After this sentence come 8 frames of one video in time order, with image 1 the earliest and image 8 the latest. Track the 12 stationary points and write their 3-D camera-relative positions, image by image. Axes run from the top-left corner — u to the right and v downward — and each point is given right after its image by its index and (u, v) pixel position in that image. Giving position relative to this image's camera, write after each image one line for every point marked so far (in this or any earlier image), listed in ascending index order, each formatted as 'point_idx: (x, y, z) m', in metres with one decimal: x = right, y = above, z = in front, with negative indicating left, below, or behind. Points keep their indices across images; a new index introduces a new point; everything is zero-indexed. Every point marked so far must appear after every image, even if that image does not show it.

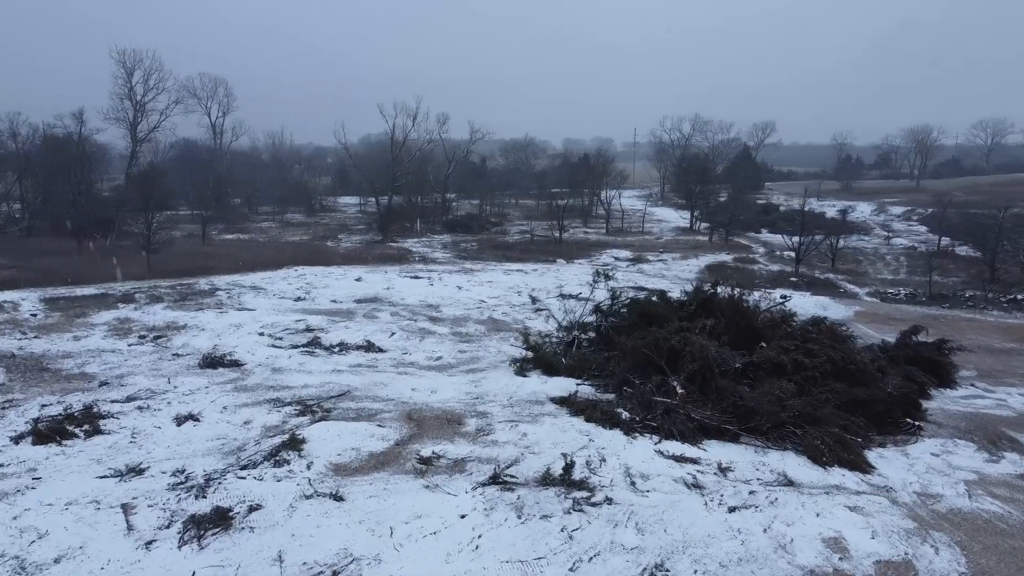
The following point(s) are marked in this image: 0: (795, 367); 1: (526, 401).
0: (+4.1, -1.2, +11.5) m
1: (+0.2, -1.6, +11.5) m
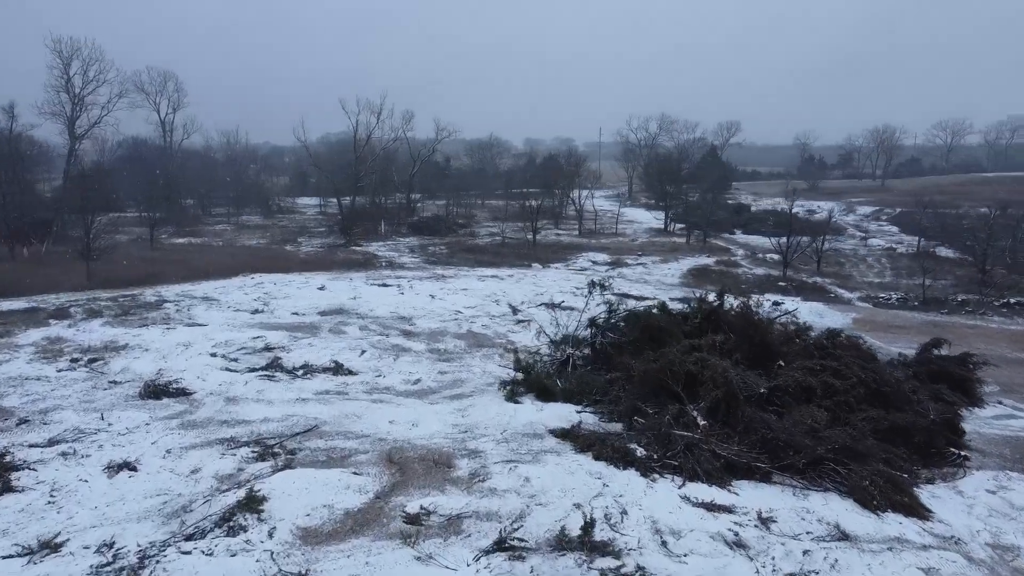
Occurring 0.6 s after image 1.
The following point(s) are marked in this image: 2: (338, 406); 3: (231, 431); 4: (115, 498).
0: (+4.0, -1.4, +10.2) m
1: (+0.1, -1.8, +10.0) m
2: (-2.4, -1.6, +10.8) m
3: (-3.5, -1.8, +9.9) m
4: (-3.9, -2.0, +7.7) m
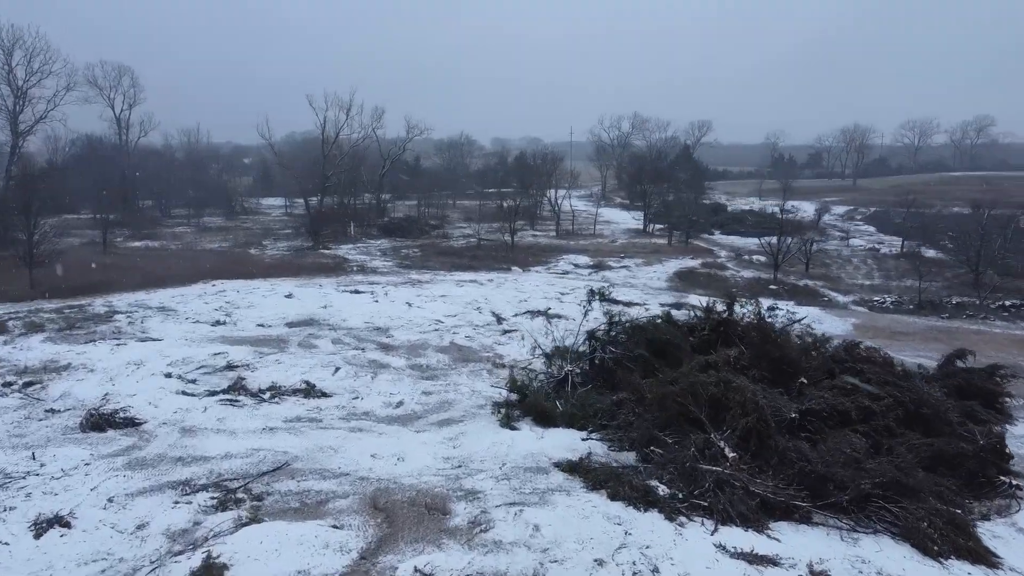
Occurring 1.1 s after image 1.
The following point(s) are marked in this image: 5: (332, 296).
0: (+4.0, -1.5, +9.2) m
1: (+0.1, -2.0, +8.8) m
2: (-2.4, -1.8, +9.5) m
3: (-3.5, -2.0, +8.5) m
4: (-3.8, -2.2, +6.3) m
5: (-4.4, -0.2, +19.2) m
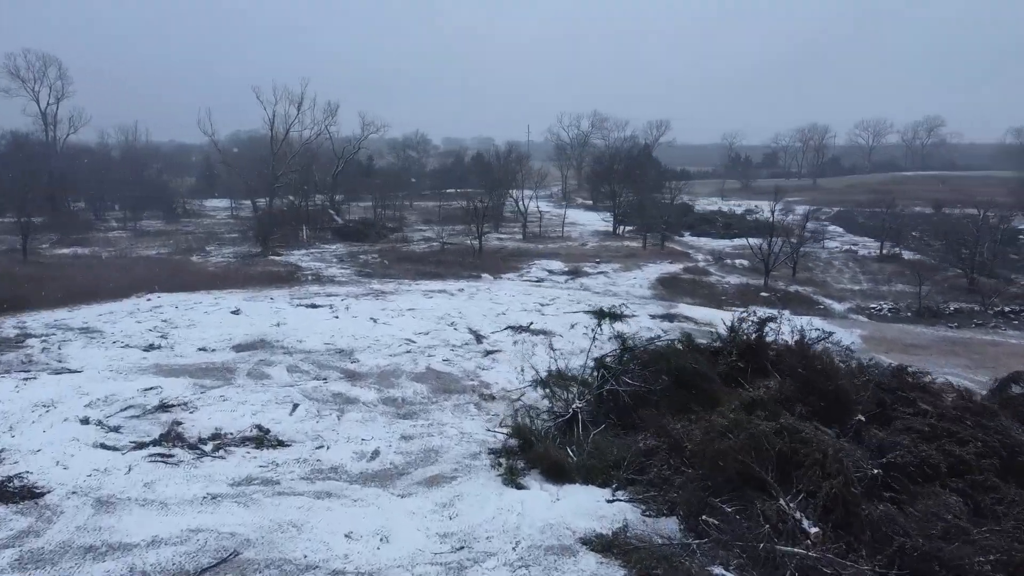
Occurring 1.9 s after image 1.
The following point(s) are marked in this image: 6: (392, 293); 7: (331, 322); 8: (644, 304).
0: (+4.1, -1.7, +7.5) m
1: (+0.3, -2.3, +6.8) m
2: (-2.3, -2.1, +7.4) m
3: (-3.3, -2.3, +6.4) m
4: (-3.5, -2.5, +4.2) m
5: (-4.9, -0.5, +17.0) m
6: (-3.0, -0.1, +19.7) m
7: (-3.7, -0.7, +16.2) m
8: (+3.3, -0.4, +19.8) m
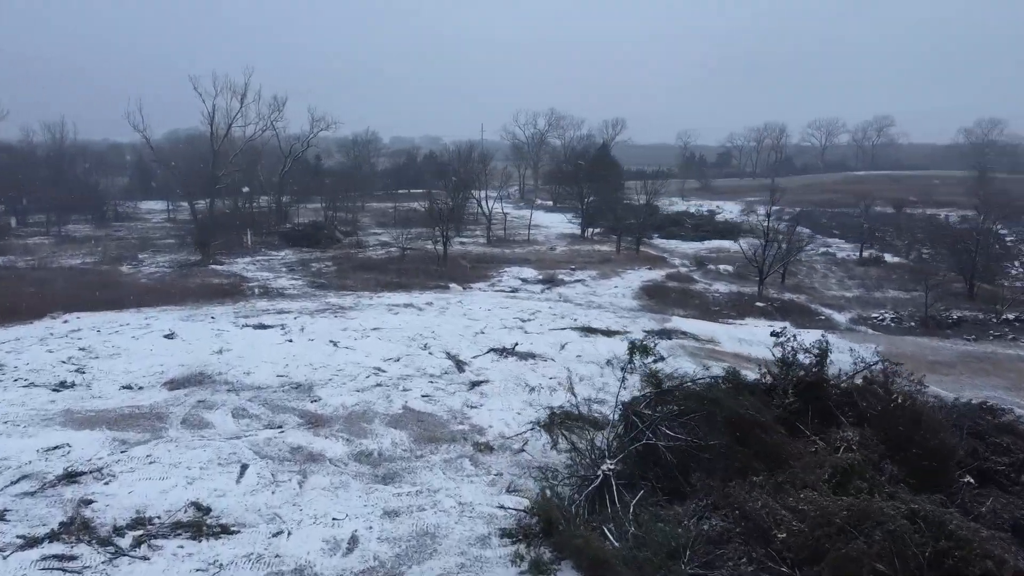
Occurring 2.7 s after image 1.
0: (+4.4, -2.0, +5.7) m
1: (+0.6, -2.5, +4.8) m
2: (-2.0, -2.4, +5.2) m
3: (-3.0, -2.6, +4.1) m
4: (-3.0, -2.8, +1.9) m
5: (-5.2, -0.8, +14.6) m
6: (-3.5, -0.5, +17.4) m
7: (-4.0, -1.0, +13.8) m
8: (+2.7, -0.6, +18.0) m
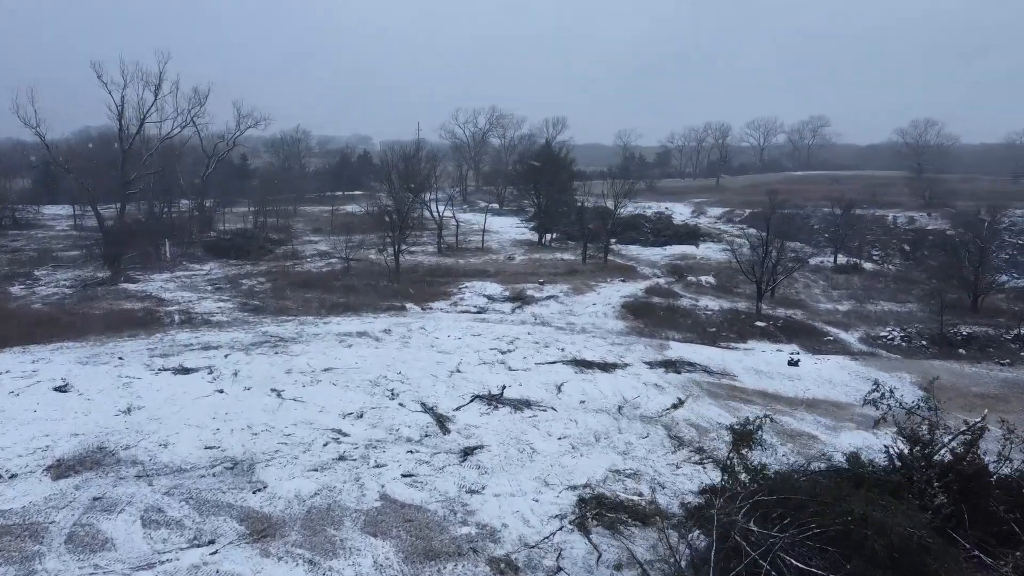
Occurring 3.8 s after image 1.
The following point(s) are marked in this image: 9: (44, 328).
0: (+5.0, -2.4, +3.5) m
1: (+1.3, -3.0, +2.3) m
2: (-1.4, -2.9, +2.5) m
3: (-2.2, -3.1, +1.3) m
4: (-2.0, -3.4, -0.9) m
5: (-5.4, -1.4, +11.6) m
6: (-4.0, -1.0, +14.5) m
7: (-4.1, -1.5, +10.9) m
8: (+2.2, -1.1, +15.6) m
9: (-8.8, -0.8, +14.9) m
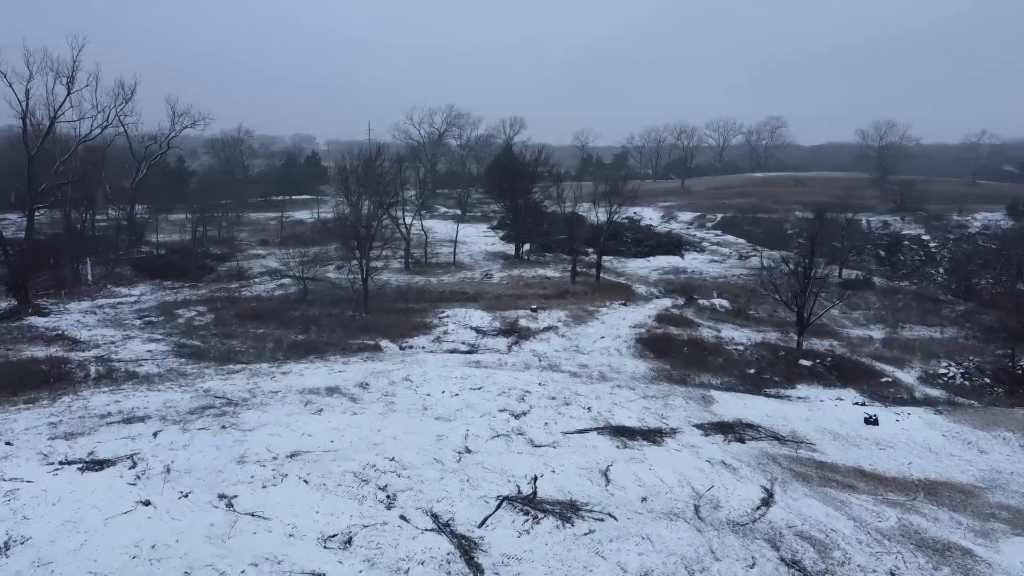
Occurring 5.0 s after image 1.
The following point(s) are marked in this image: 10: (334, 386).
0: (+5.9, -3.0, +0.9) m
1: (+2.3, -3.6, -0.6) m
2: (-0.3, -3.6, -0.6) m
3: (-1.1, -3.8, -1.8) m
4: (-0.8, -4.0, -4.0) m
5: (-5.0, -2.1, +8.2) m
6: (-3.7, -1.7, +11.2) m
7: (-3.7, -2.2, +7.7) m
8: (+2.3, -1.7, +12.7) m
9: (-8.6, -1.5, +11.3) m
10: (-2.8, -1.5, +12.4) m
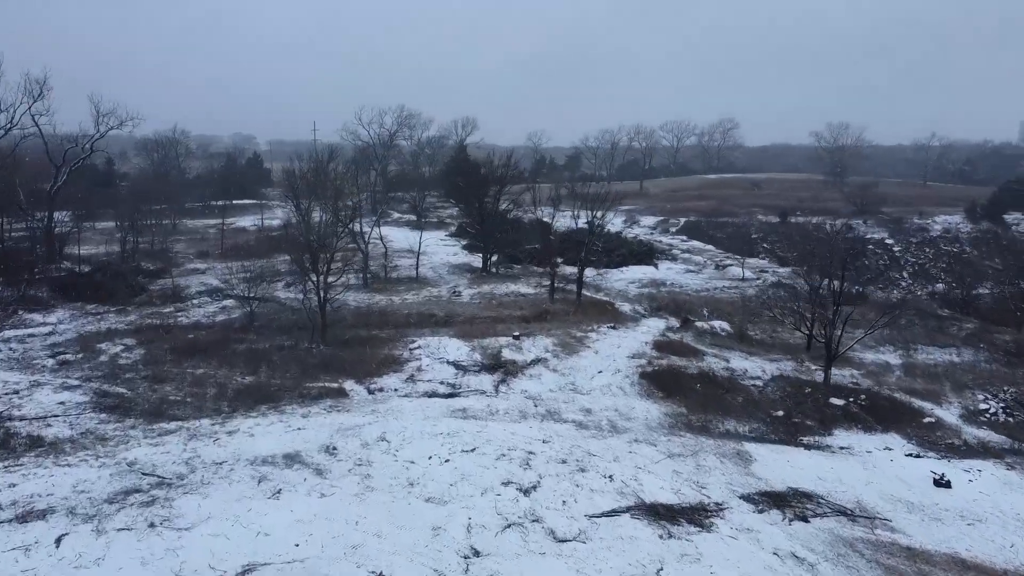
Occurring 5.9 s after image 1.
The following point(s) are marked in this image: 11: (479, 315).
0: (+6.7, -3.4, -0.8) m
1: (+3.2, -4.1, -2.5) m
2: (+0.6, -4.1, -2.7) m
3: (-0.1, -4.3, -4.0) m
4: (+0.4, -4.6, -6.2) m
5: (-4.7, -2.7, +5.7) m
6: (-3.6, -2.2, +8.8) m
7: (-3.3, -2.8, +5.2) m
8: (+2.3, -2.2, +10.7) m
9: (-8.5, -2.1, +8.5) m
10: (-2.8, -2.0, +10.0) m
11: (-0.8, -0.6, +19.1) m
